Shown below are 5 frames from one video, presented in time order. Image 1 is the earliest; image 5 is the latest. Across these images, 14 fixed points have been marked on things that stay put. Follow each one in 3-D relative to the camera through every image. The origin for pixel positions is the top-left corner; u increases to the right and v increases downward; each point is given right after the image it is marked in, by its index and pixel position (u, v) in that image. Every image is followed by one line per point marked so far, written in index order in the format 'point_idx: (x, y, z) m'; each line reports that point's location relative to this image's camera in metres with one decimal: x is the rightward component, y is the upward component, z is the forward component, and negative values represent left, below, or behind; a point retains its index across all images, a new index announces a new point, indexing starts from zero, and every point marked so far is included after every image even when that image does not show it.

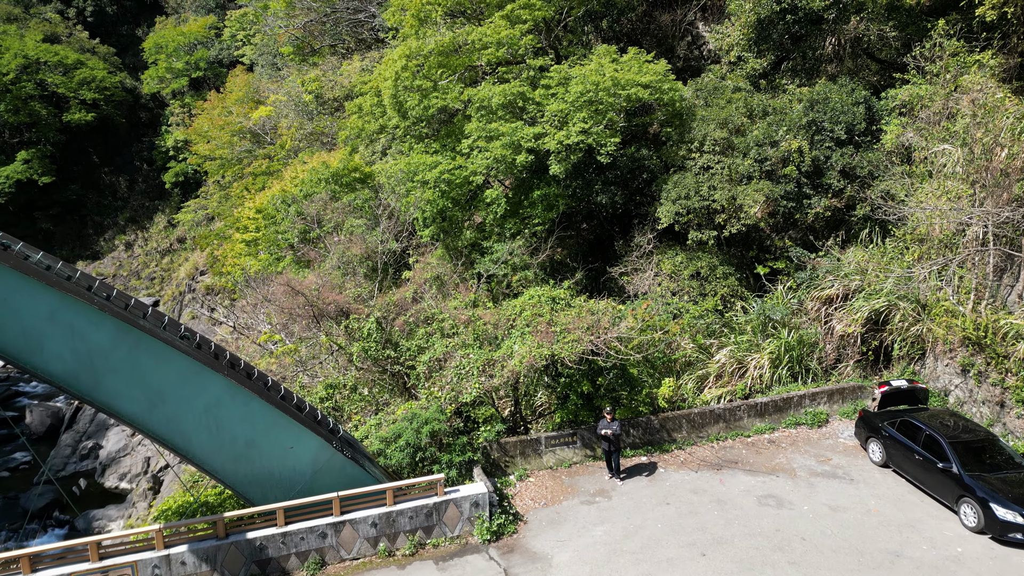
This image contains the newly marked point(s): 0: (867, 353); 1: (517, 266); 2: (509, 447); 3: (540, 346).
0: (+5.3, -1.0, +10.5) m
1: (+0.1, +0.4, +13.1) m
2: (0.0, -1.9, +8.5) m
3: (+0.4, -0.7, +8.5) m
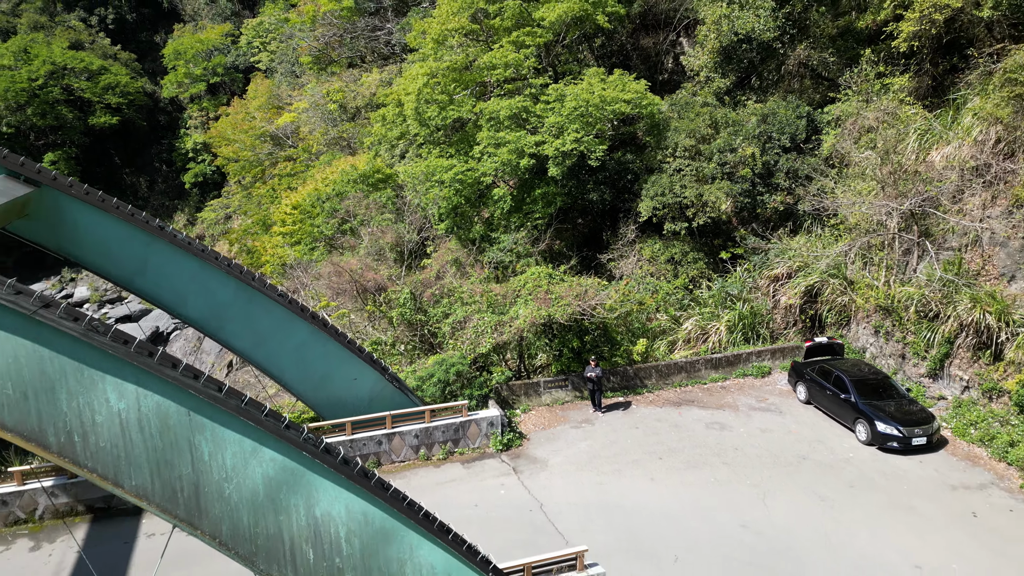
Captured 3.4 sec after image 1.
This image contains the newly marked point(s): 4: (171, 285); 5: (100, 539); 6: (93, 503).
0: (+5.4, -0.6, +12.9) m
1: (+0.2, +0.8, +15.5) m
2: (+0.1, -1.5, +10.8) m
3: (+0.4, -0.3, +10.9) m
4: (-3.7, +0.1, +7.3) m
5: (-4.6, -2.8, +7.8) m
6: (-5.0, -2.5, +8.3) m
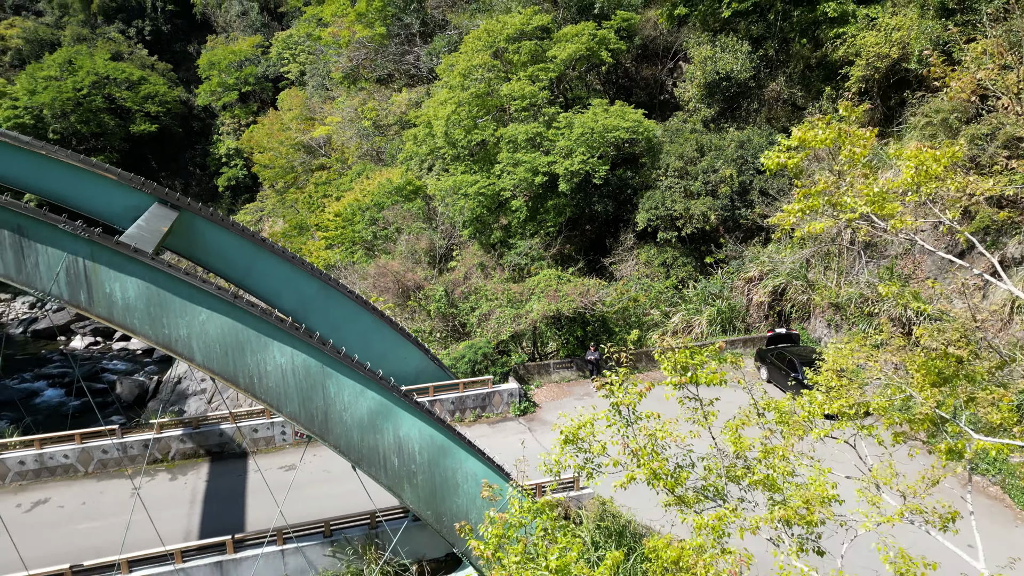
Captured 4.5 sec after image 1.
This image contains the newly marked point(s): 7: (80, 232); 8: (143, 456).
0: (+5.7, -0.6, +15.3) m
1: (+0.6, +0.8, +18.0) m
2: (+0.3, -1.5, +13.4) m
3: (+0.7, -0.3, +13.4) m
4: (-3.5, +0.1, +9.9) m
5: (-4.4, -2.7, +10.4) m
6: (-4.7, -2.5, +10.9) m
7: (-3.8, +0.5, +6.2) m
8: (-5.6, -2.6, +10.6) m
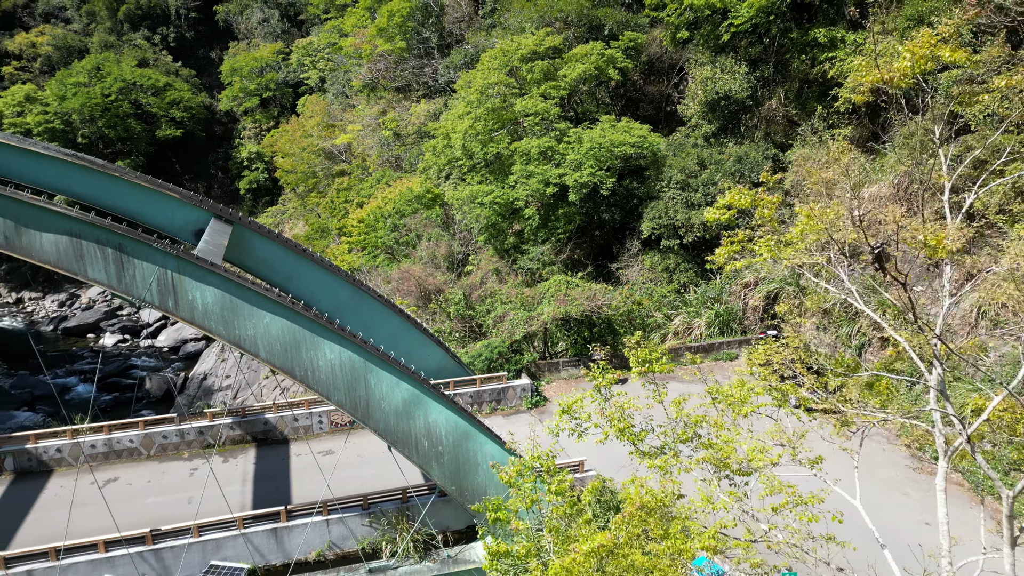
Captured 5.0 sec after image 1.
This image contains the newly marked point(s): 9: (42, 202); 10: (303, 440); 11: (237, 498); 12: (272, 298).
0: (+6.0, -0.7, +16.4) m
1: (+0.9, +0.7, +19.2) m
2: (+0.6, -1.6, +14.6) m
3: (+1.0, -0.4, +14.7) m
4: (-3.2, 0.0, +11.3) m
5: (-4.2, -2.8, +11.8) m
6: (-4.5, -2.6, +12.3) m
7: (-3.7, +0.4, +7.5) m
8: (-5.4, -2.6, +12.0) m
9: (-4.9, +0.9, +7.3) m
10: (-3.7, -2.7, +12.4) m
11: (-4.1, -3.1, +10.5) m
12: (-2.7, -0.1, +7.8) m
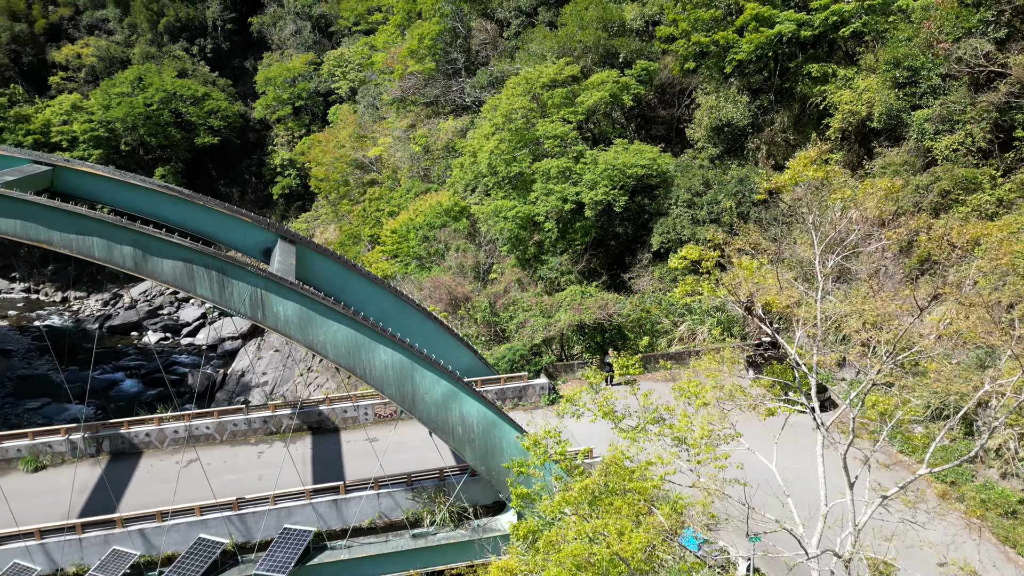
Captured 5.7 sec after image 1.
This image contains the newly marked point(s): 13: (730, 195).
0: (+6.5, -1.0, +18.1) m
1: (+1.6, +0.5, +21.0) m
2: (+1.1, -1.9, +16.4) m
3: (+1.5, -0.6, +16.5) m
4: (-2.9, -0.2, +13.2) m
5: (-3.8, -3.0, +13.7) m
6: (-4.1, -2.8, +14.2) m
7: (-3.4, +0.2, +9.5) m
8: (-5.0, -2.8, +14.0) m
9: (-4.7, +0.7, +9.3) m
10: (-3.3, -2.9, +14.4) m
11: (-3.8, -3.3, +12.4) m
12: (-2.4, -0.3, +9.7) m
13: (+5.8, +2.5, +18.6) m
